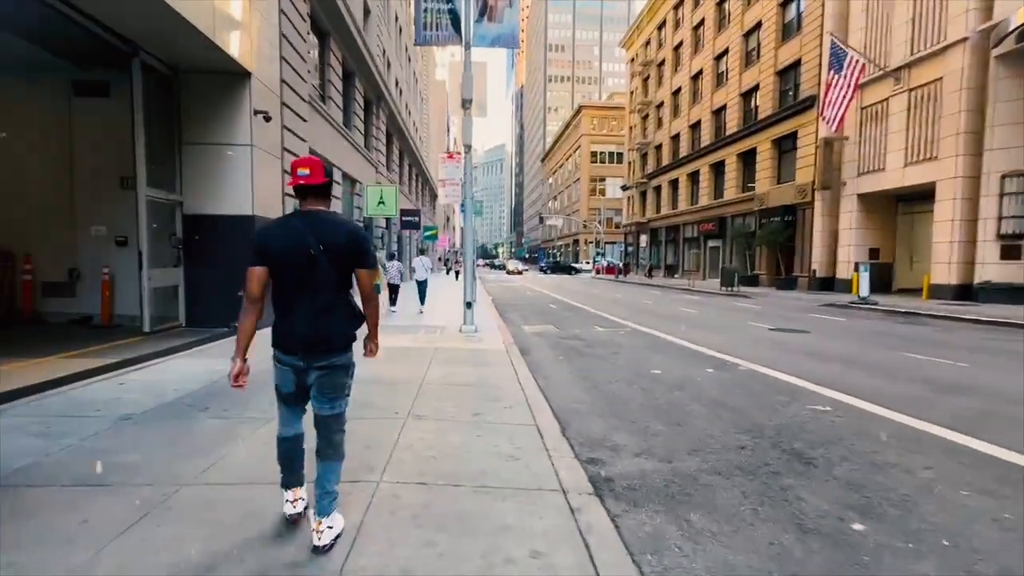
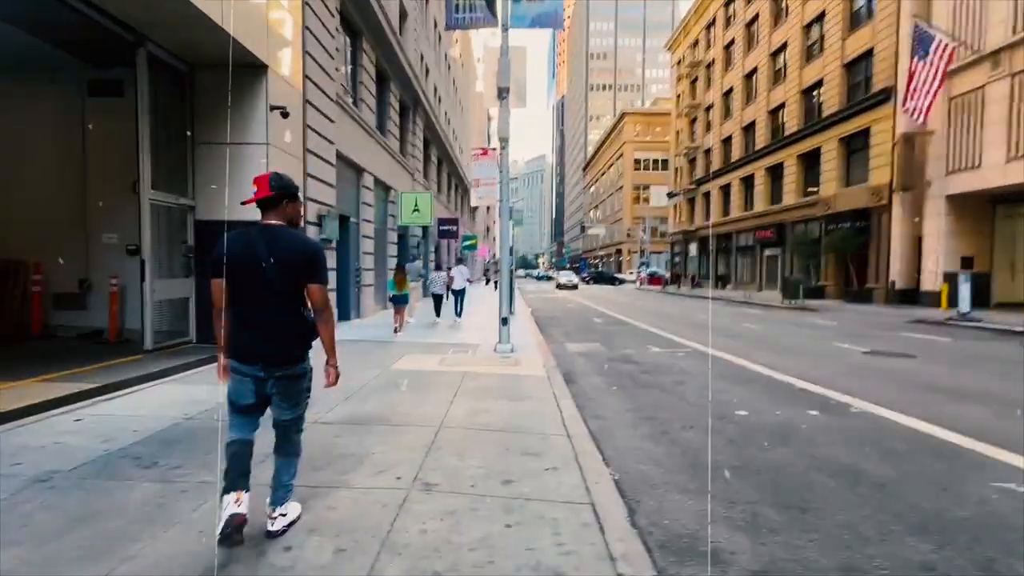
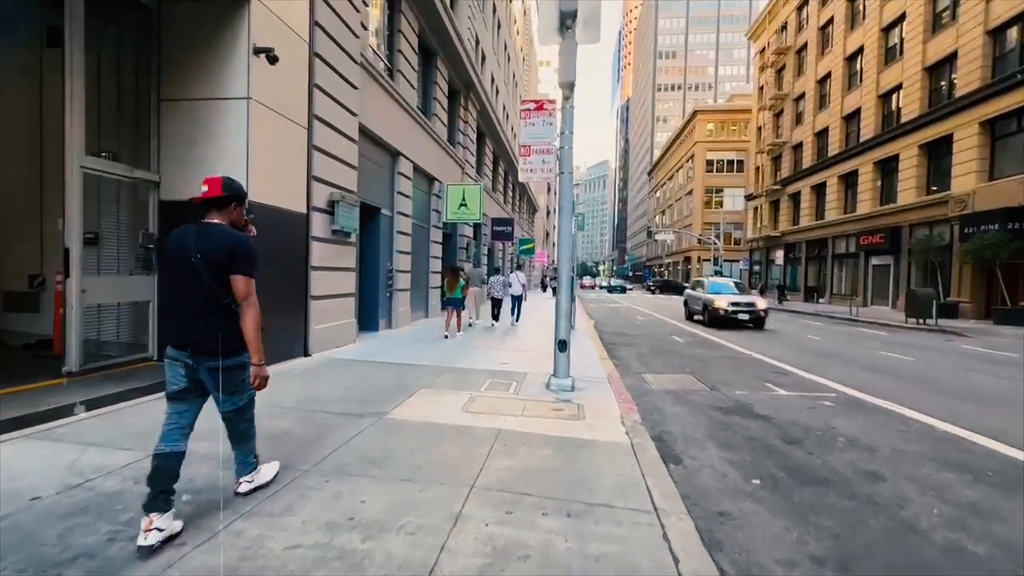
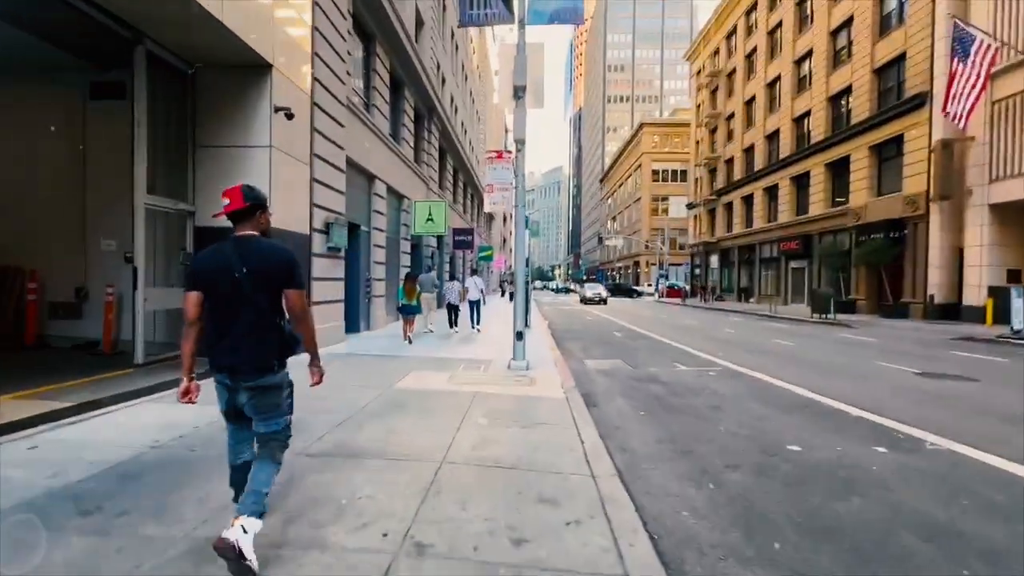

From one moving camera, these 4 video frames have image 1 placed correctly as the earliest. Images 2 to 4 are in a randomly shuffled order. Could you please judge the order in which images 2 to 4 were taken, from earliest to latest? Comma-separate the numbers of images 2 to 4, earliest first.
2, 4, 3
